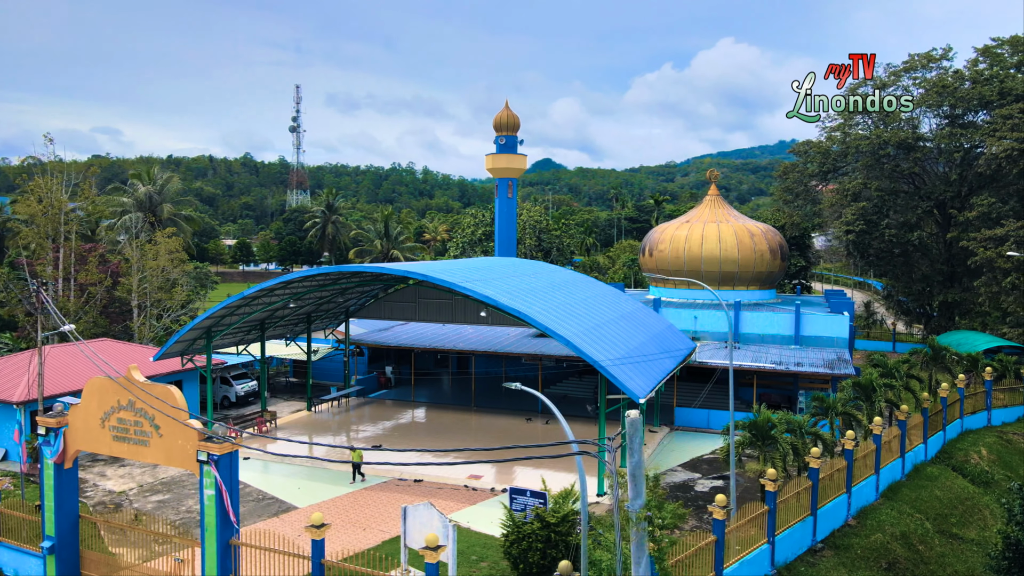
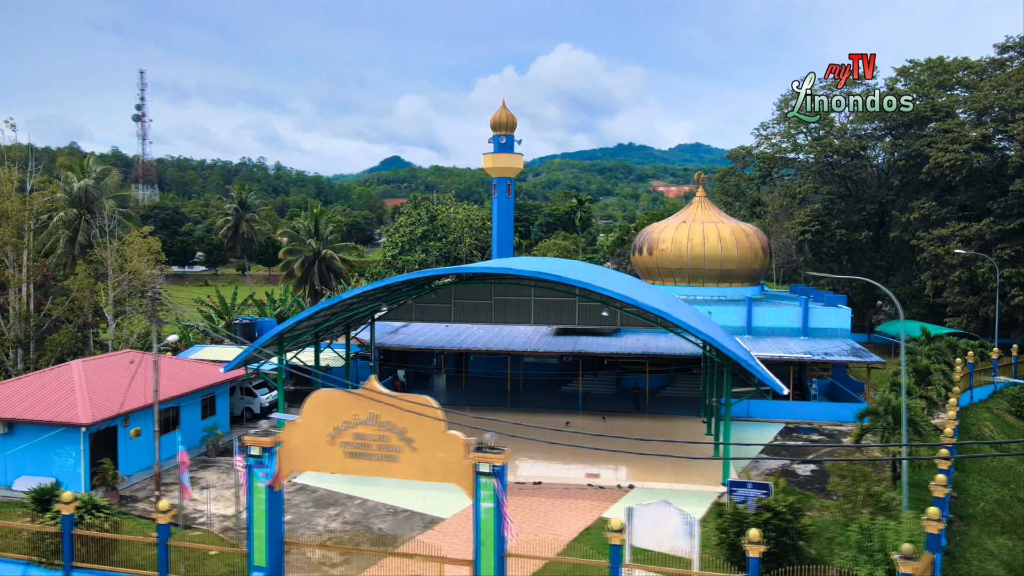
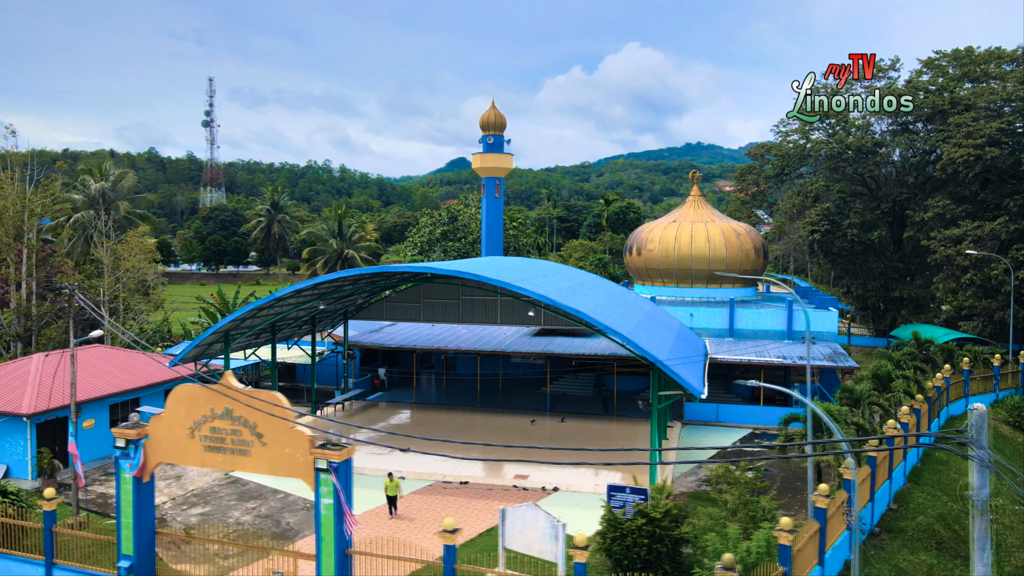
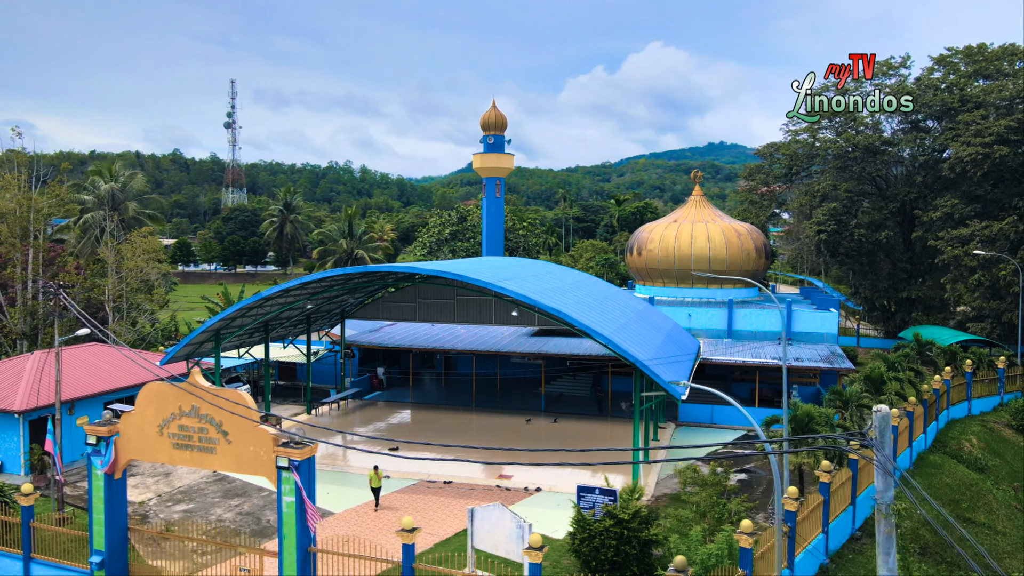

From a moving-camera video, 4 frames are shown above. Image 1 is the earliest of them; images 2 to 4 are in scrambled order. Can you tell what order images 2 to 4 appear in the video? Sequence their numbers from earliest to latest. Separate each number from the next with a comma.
4, 3, 2
